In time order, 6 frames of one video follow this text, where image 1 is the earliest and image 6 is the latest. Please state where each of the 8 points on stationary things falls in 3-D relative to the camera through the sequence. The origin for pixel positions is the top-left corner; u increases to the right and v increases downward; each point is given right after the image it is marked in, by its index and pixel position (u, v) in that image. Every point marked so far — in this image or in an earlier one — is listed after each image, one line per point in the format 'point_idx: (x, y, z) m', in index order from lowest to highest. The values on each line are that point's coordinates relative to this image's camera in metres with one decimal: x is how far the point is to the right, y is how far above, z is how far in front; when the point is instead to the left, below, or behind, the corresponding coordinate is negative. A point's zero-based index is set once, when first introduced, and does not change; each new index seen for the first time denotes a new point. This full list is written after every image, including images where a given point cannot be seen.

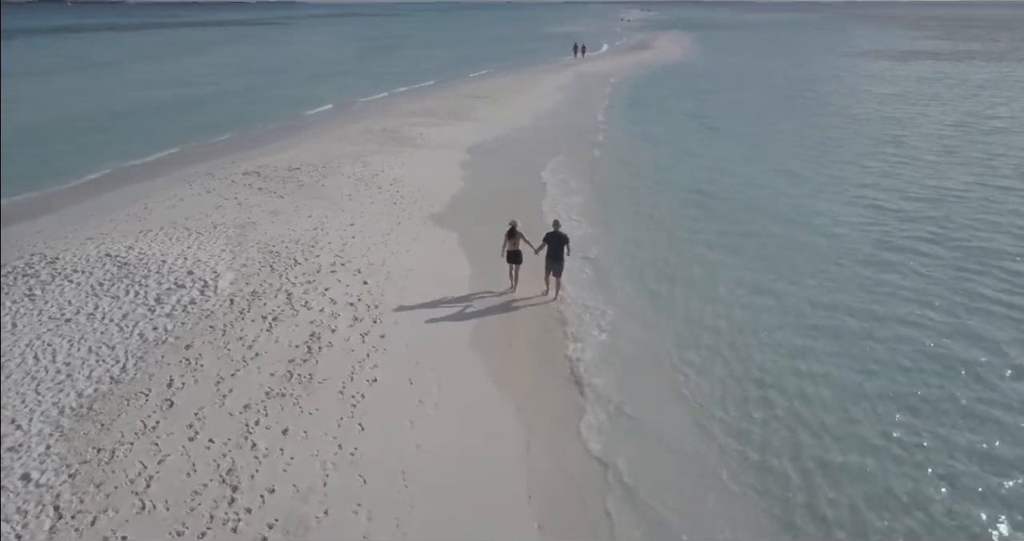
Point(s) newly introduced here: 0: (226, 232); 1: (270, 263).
0: (-5.1, +0.7, +13.3) m
1: (-3.9, +0.1, +12.1) m
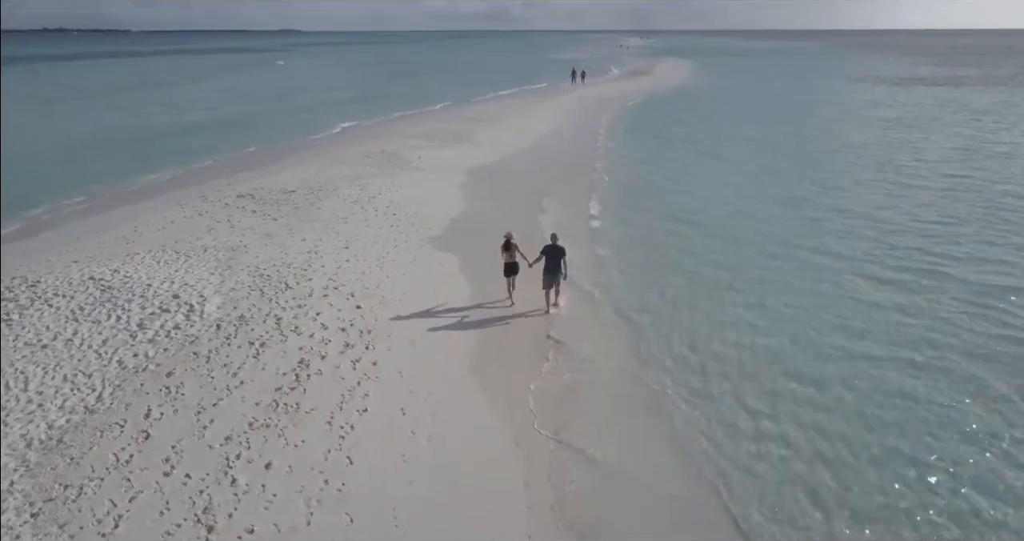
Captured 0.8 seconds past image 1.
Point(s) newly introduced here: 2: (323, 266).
0: (-5.1, +0.3, +13.0) m
1: (-3.9, -0.3, +11.7) m
2: (-3.2, +0.1, +12.8) m
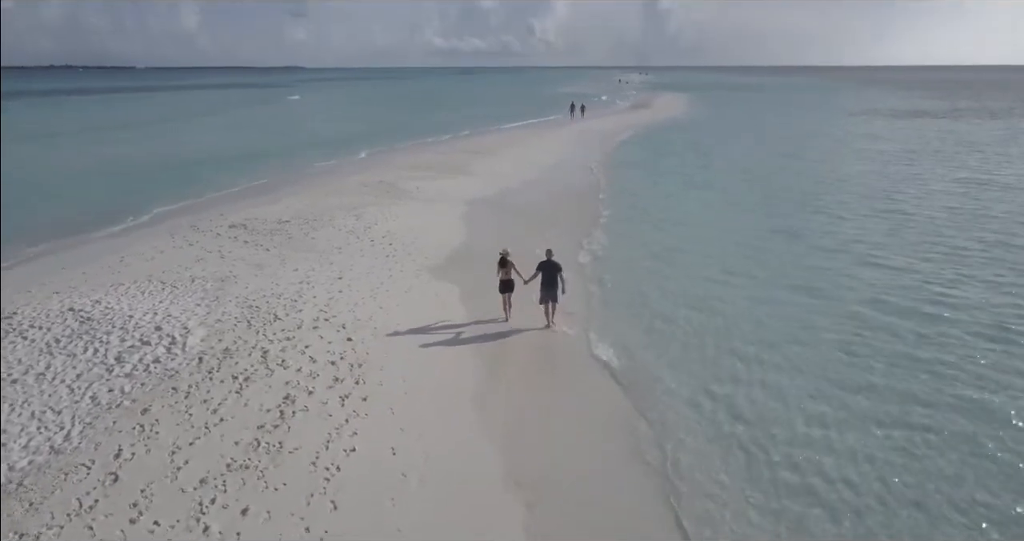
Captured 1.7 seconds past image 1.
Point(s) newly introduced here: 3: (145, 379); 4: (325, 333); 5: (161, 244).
0: (-5.2, -0.2, +12.6) m
1: (-4.0, -0.7, +11.2) m
2: (-3.3, -0.4, +12.3) m
3: (-4.6, -1.4, +9.5) m
4: (-2.7, -0.9, +11.0) m
5: (-7.3, +0.6, +15.5) m
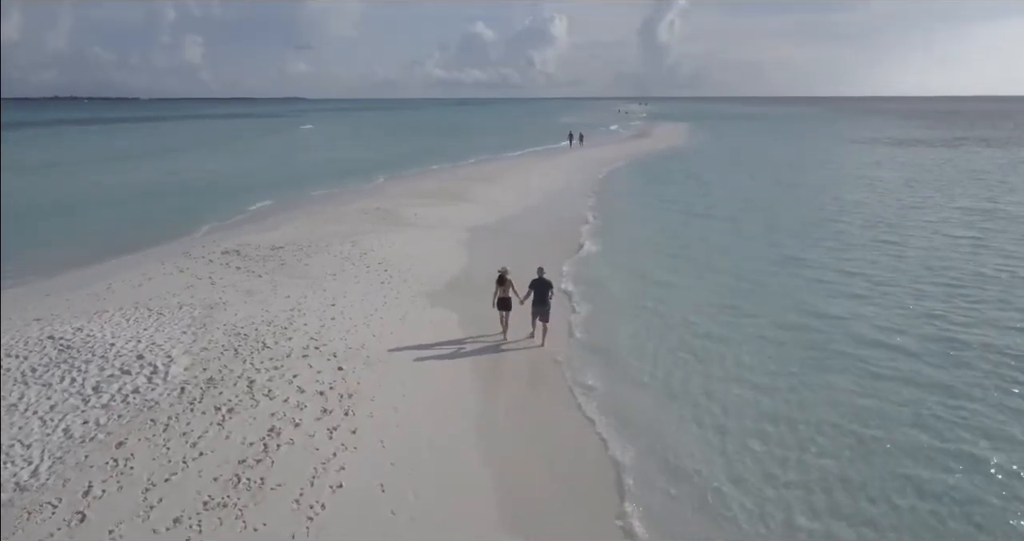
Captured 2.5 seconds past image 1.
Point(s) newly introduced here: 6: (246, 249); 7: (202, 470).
0: (-5.2, -0.7, +12.2) m
1: (-4.0, -1.1, +10.8) m
2: (-3.3, -0.9, +12.0) m
3: (-4.6, -1.7, +9.1) m
4: (-2.8, -1.3, +10.6) m
5: (-7.3, 0.0, +15.2) m
6: (-6.1, +0.5, +17.4) m
7: (-3.3, -2.1, +8.1) m
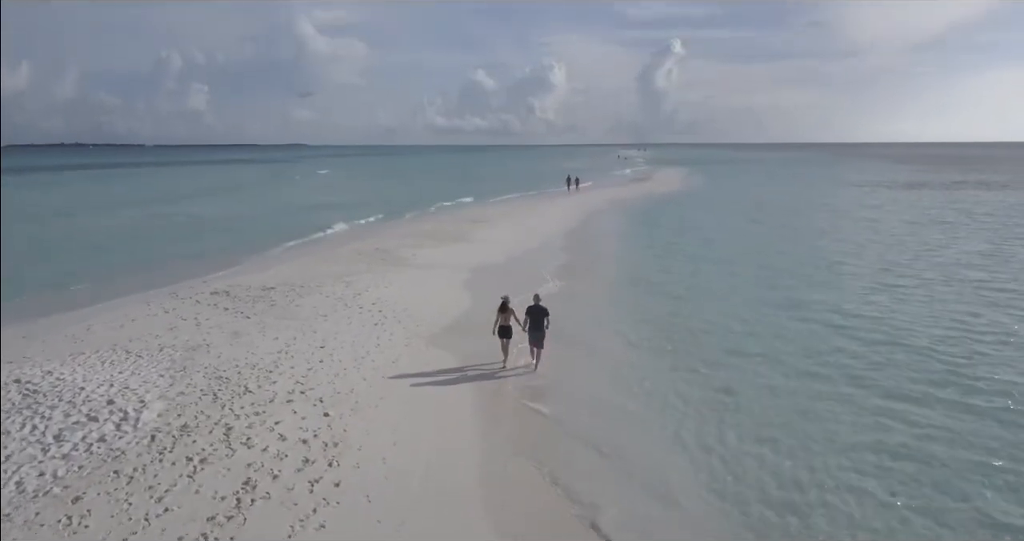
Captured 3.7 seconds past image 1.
0: (-5.2, -1.3, +11.6) m
1: (-4.0, -1.6, +10.2) m
2: (-3.3, -1.5, +11.4) m
3: (-4.7, -2.1, +8.4) m
4: (-2.8, -1.8, +10.0) m
5: (-7.3, -0.8, +14.6) m
6: (-6.1, -0.4, +16.8) m
7: (-3.3, -2.5, +7.4) m
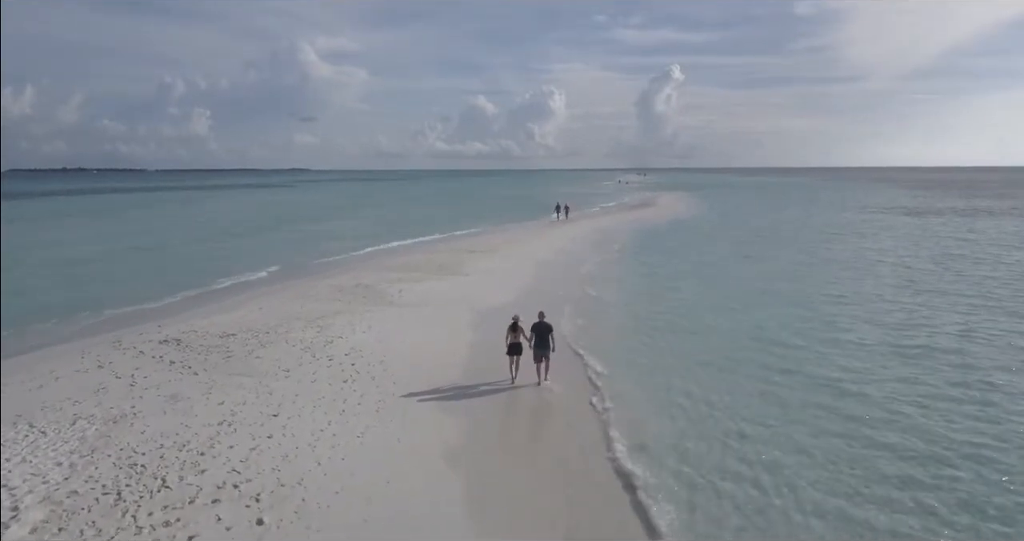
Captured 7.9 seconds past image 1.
0: (-5.3, -2.0, +9.6) m
1: (-4.1, -2.3, +8.3) m
2: (-3.4, -2.1, +9.4) m
3: (-4.8, -2.7, +6.4) m
4: (-2.9, -2.4, +8.0) m
5: (-7.4, -1.6, +12.7) m
6: (-6.2, -1.3, +14.9) m
7: (-3.4, -3.0, +5.4) m
